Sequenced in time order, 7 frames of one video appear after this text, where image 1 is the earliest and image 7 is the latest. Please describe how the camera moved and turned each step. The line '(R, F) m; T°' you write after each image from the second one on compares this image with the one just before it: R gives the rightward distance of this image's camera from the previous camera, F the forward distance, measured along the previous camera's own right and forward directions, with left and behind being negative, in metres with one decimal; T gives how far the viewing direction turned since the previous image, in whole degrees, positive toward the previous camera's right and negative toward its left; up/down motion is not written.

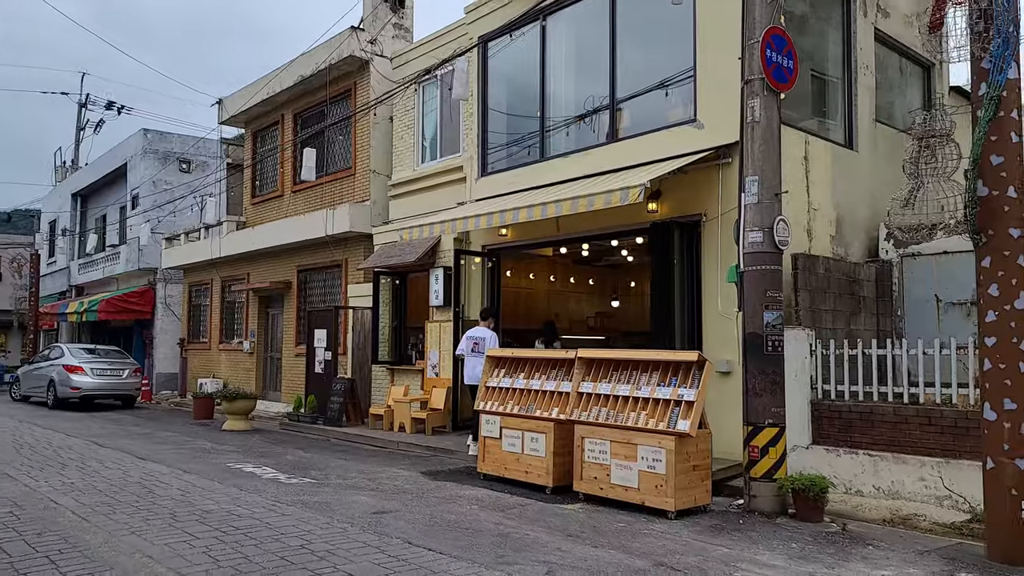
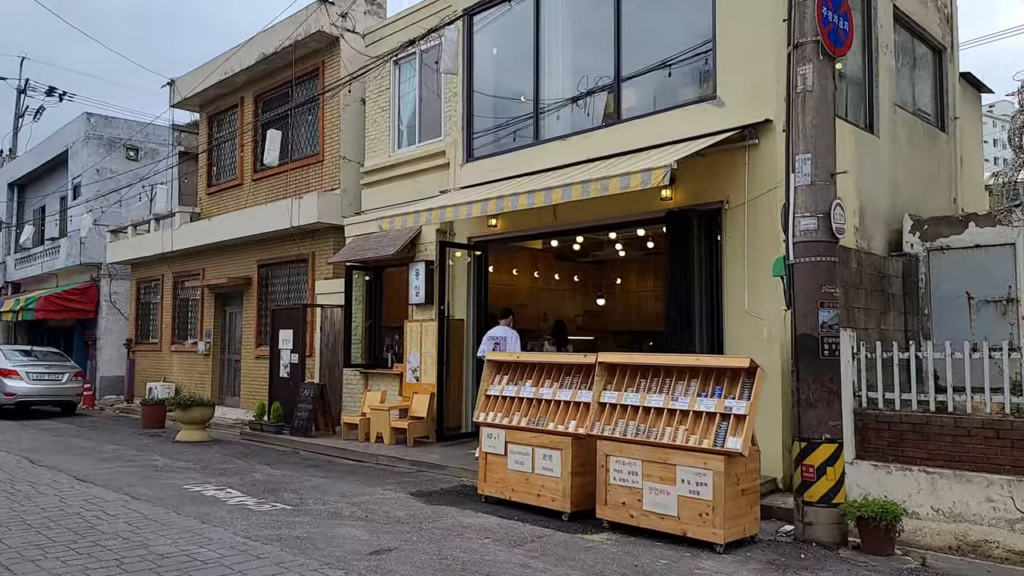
(-0.5, +1.1) m; +3°
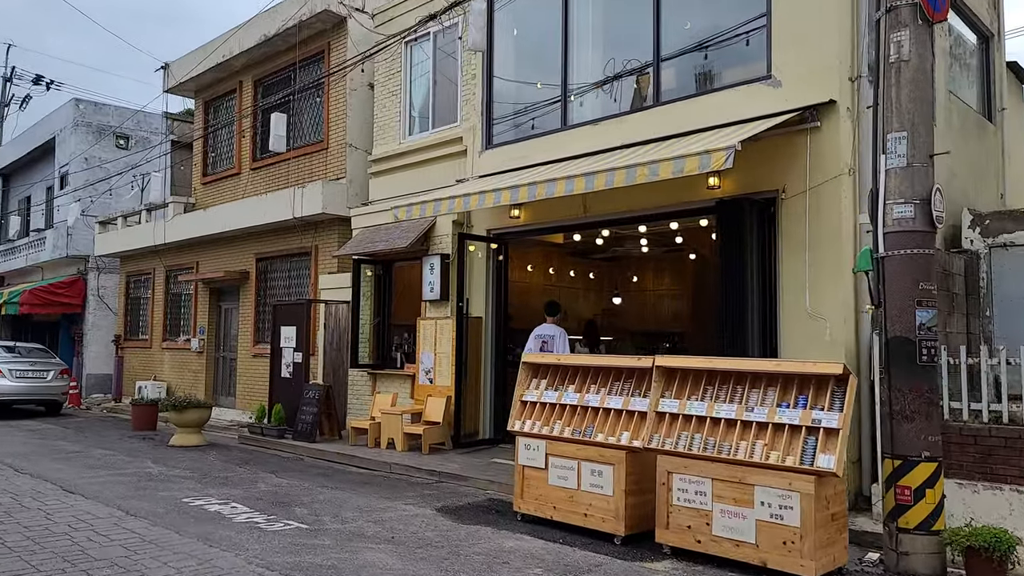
(-0.5, +0.8) m; +1°
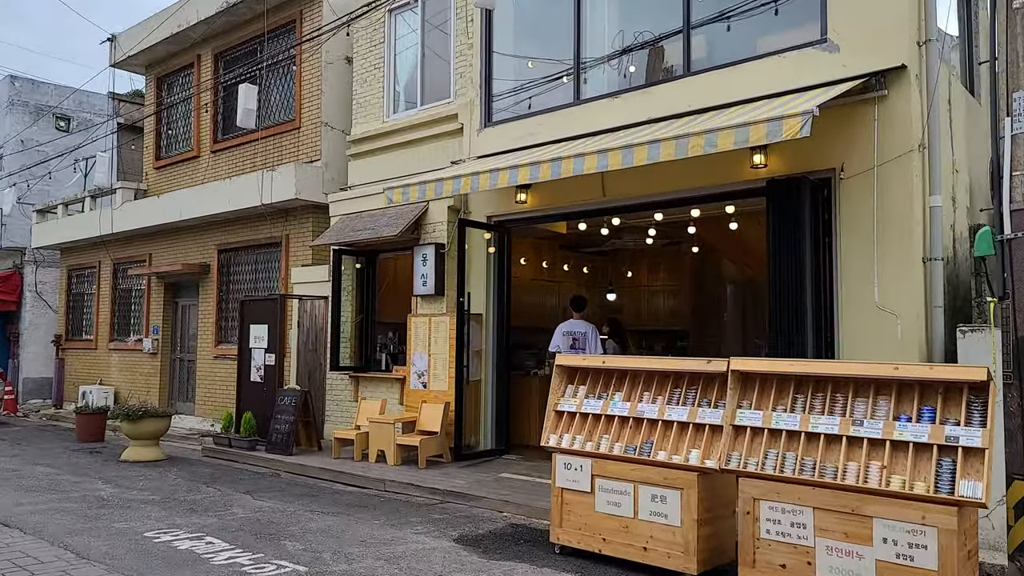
(-0.6, +1.1) m; +4°
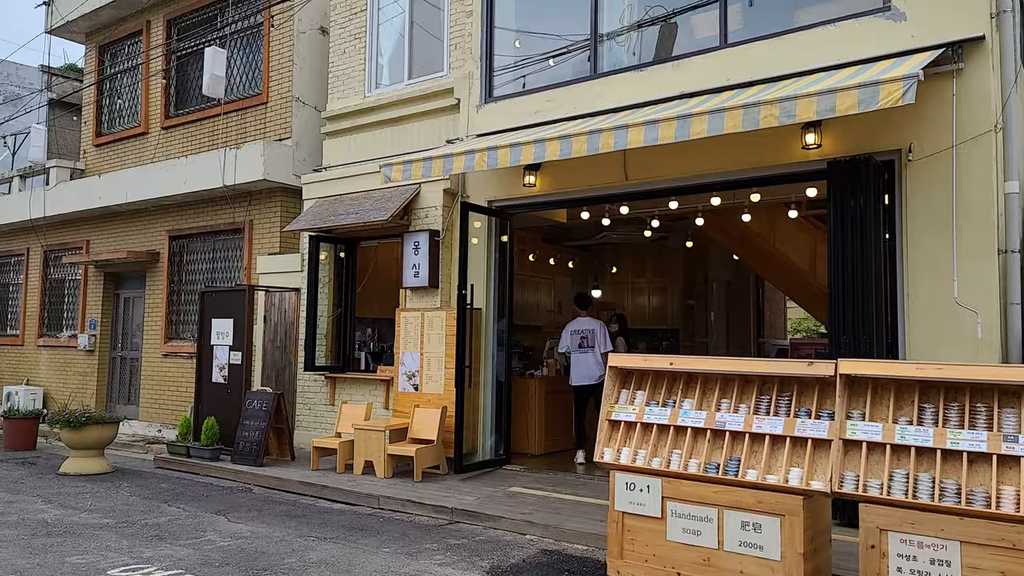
(-0.7, +0.9) m; +5°
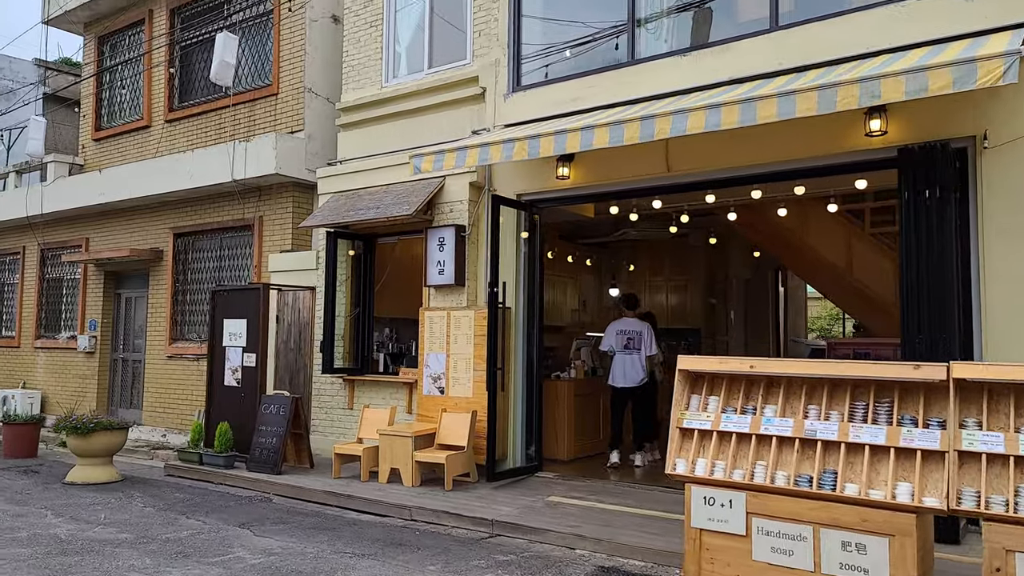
(-0.4, +0.4) m; +1°
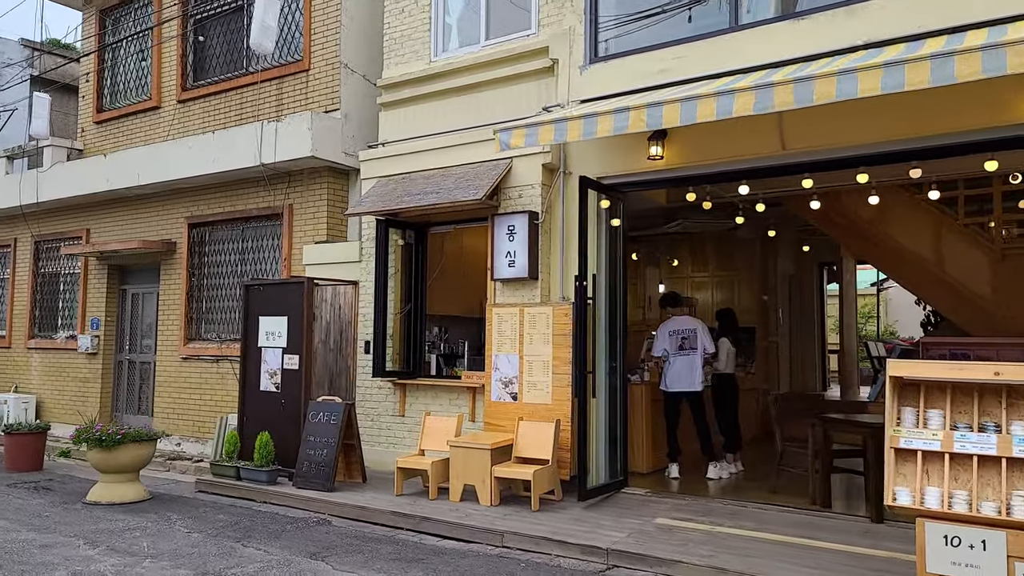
(-1.0, +0.9) m; +2°
